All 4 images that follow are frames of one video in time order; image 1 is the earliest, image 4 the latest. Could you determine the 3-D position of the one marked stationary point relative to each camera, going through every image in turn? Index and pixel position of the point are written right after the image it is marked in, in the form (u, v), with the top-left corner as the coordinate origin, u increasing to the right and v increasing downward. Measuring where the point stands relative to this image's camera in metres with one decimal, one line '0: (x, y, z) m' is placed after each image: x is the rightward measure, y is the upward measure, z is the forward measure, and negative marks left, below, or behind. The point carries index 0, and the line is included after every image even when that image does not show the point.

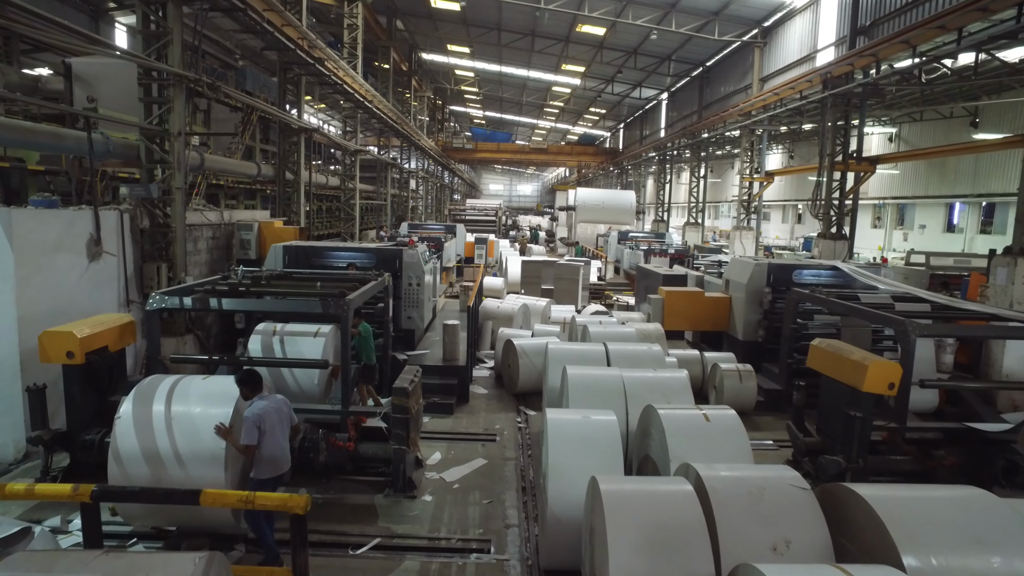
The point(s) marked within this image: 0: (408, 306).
0: (-1.0, -0.2, +7.2) m
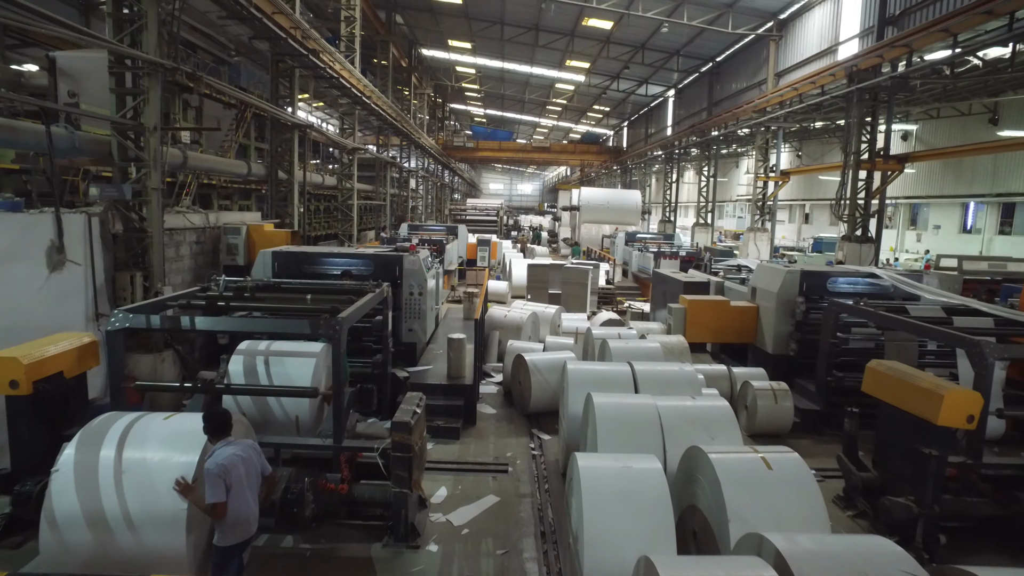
0: (-0.9, -0.2, +6.6) m
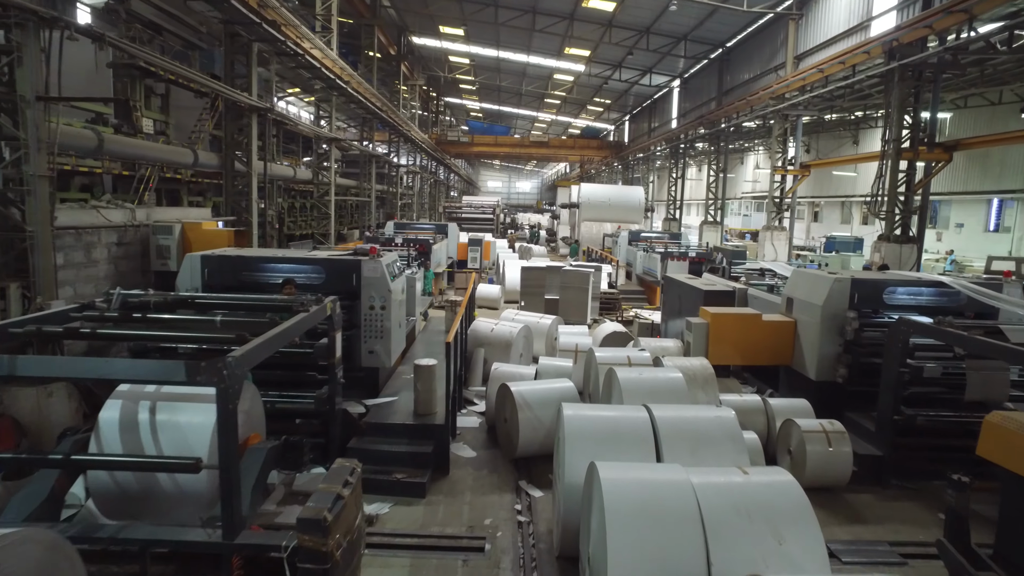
0: (-1.0, -0.3, +5.3) m
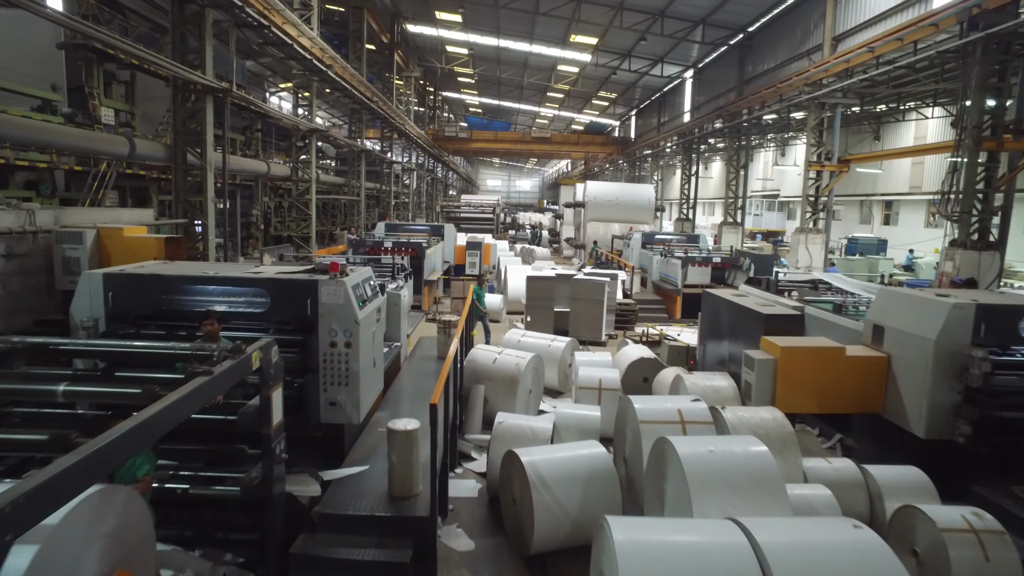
0: (-1.0, -0.5, +4.0) m
